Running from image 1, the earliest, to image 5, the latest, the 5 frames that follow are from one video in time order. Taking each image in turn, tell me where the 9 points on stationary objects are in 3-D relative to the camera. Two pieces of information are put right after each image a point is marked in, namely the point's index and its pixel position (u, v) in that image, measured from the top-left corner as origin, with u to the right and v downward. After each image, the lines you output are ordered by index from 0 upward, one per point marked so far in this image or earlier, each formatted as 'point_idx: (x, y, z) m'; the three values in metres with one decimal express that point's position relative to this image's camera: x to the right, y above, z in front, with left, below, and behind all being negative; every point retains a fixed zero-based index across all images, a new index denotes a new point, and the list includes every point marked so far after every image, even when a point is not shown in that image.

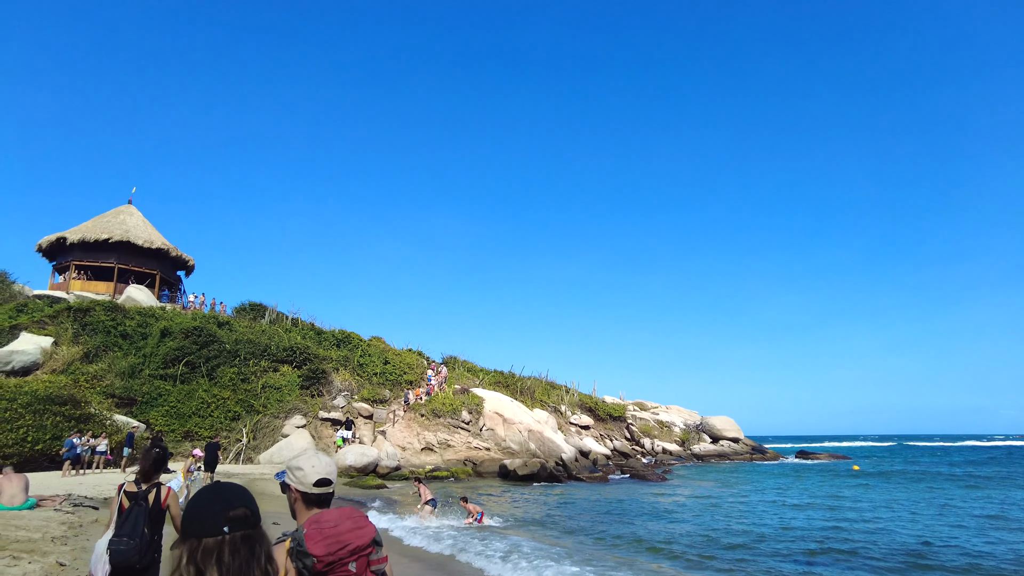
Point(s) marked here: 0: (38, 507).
0: (-7.4, -3.4, +9.3) m
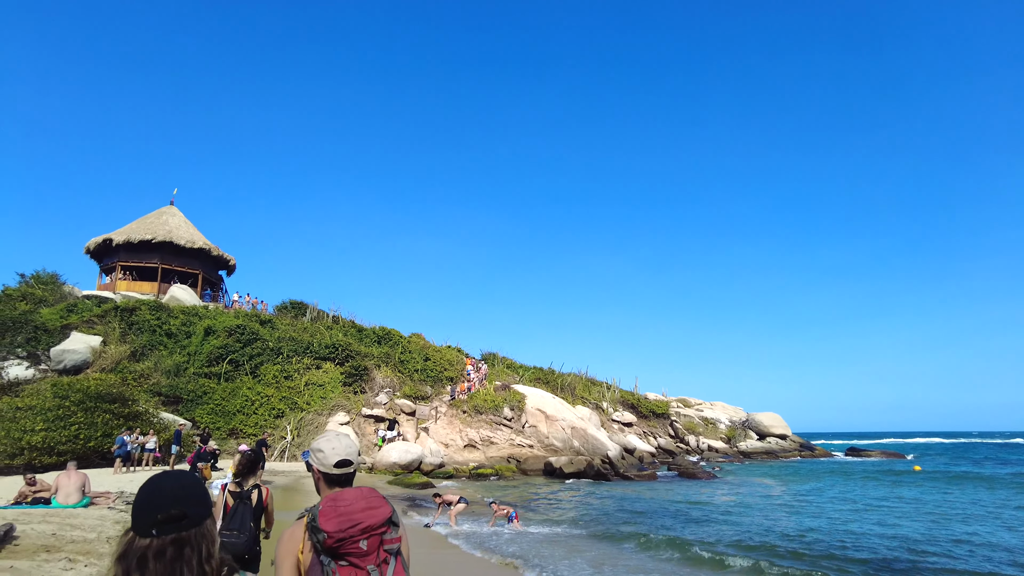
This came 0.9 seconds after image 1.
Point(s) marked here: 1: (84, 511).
0: (-6.4, -3.3, +9.1) m
1: (-5.9, -3.1, +8.2) m
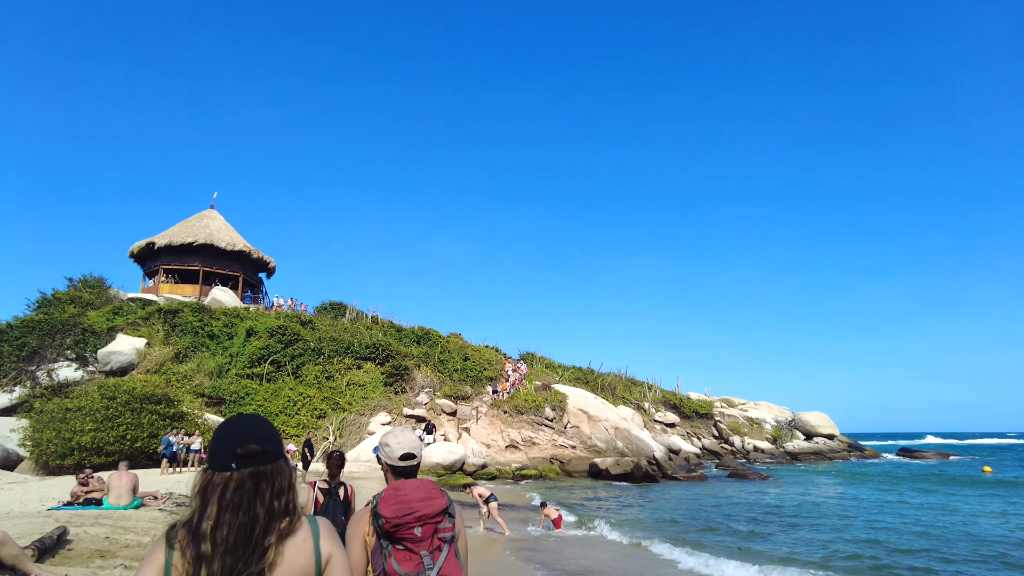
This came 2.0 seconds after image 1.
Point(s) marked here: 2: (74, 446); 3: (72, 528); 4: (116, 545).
0: (-5.4, -3.2, +8.8) m
1: (-5.0, -3.0, +7.9) m
2: (-12.7, -4.6, +17.3) m
3: (-4.6, -2.5, +6.3) m
4: (-4.0, -2.6, +5.9) m
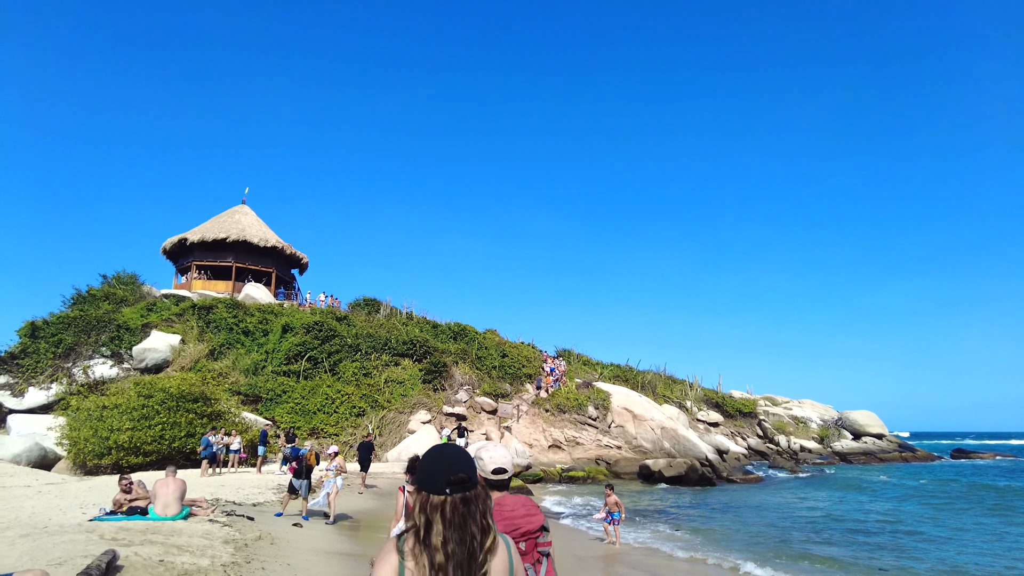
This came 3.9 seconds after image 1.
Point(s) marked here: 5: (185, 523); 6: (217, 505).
0: (-4.2, -3.0, +7.9) m
1: (-3.9, -2.8, +7.0) m
2: (-11.2, -4.4, +16.7) m
3: (-3.6, -2.3, +5.4) m
4: (-2.9, -2.4, +5.0) m
5: (-4.1, -2.9, +7.4) m
6: (-4.6, -3.4, +9.2) m
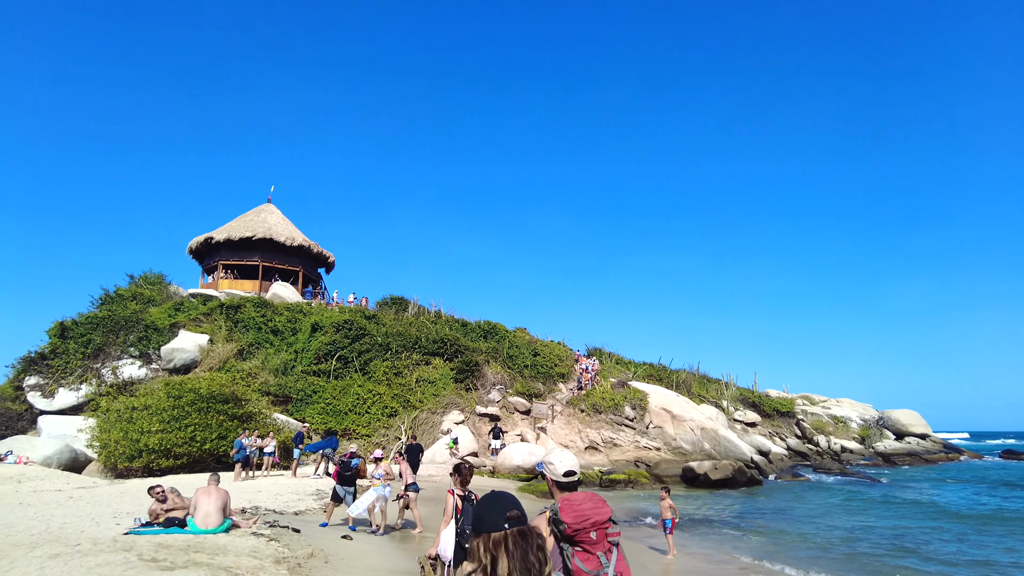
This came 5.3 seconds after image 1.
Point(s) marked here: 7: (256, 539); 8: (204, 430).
0: (-3.4, -2.9, +7.2) m
1: (-3.0, -2.7, +6.3) m
2: (-10.1, -4.3, +16.2) m
3: (-2.8, -2.2, +4.7) m
4: (-2.1, -2.3, +4.3) m
5: (-3.2, -2.8, +6.7) m
6: (-3.7, -3.2, +8.5) m
7: (-2.9, -2.8, +6.6) m
8: (-8.8, -4.1, +17.0) m
